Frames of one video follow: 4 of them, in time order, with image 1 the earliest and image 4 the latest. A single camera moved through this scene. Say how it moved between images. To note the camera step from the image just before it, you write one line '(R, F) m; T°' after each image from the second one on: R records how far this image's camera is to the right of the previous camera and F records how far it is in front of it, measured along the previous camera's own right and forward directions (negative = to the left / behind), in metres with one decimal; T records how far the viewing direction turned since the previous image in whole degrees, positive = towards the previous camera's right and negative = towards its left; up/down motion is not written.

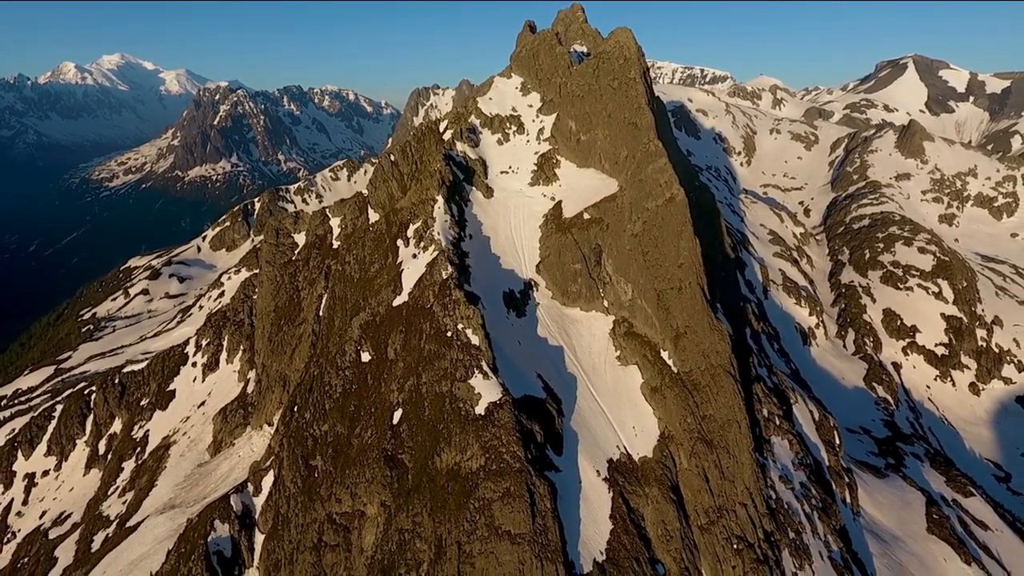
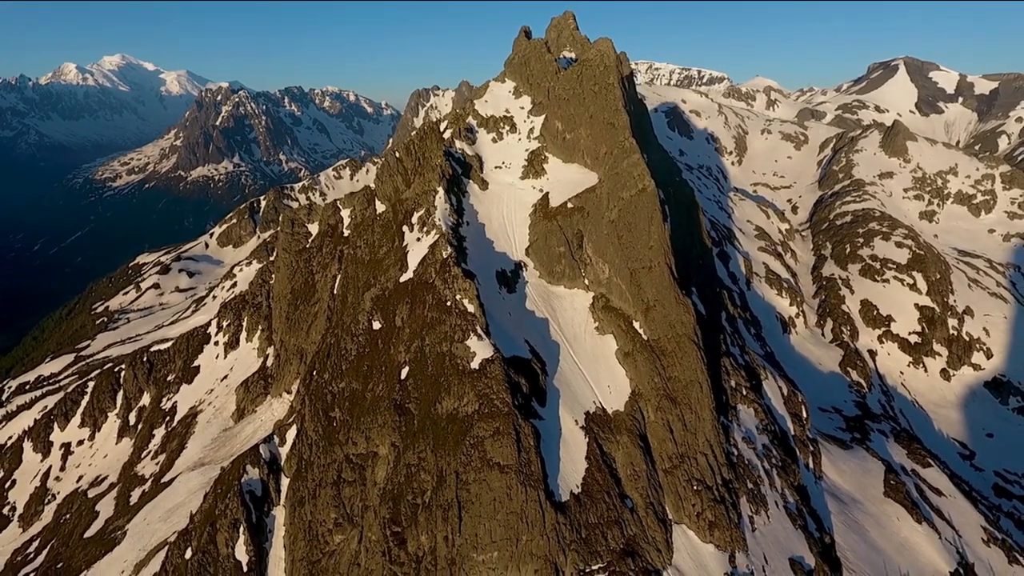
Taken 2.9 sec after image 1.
(+0.9, -7.5) m; 0°
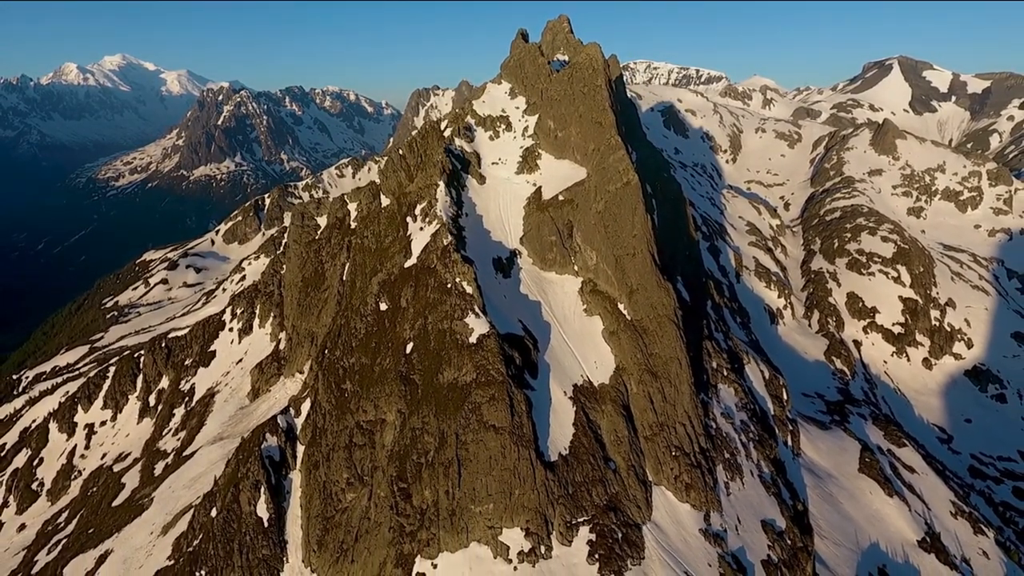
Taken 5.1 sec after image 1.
(+0.6, -5.4) m; 0°
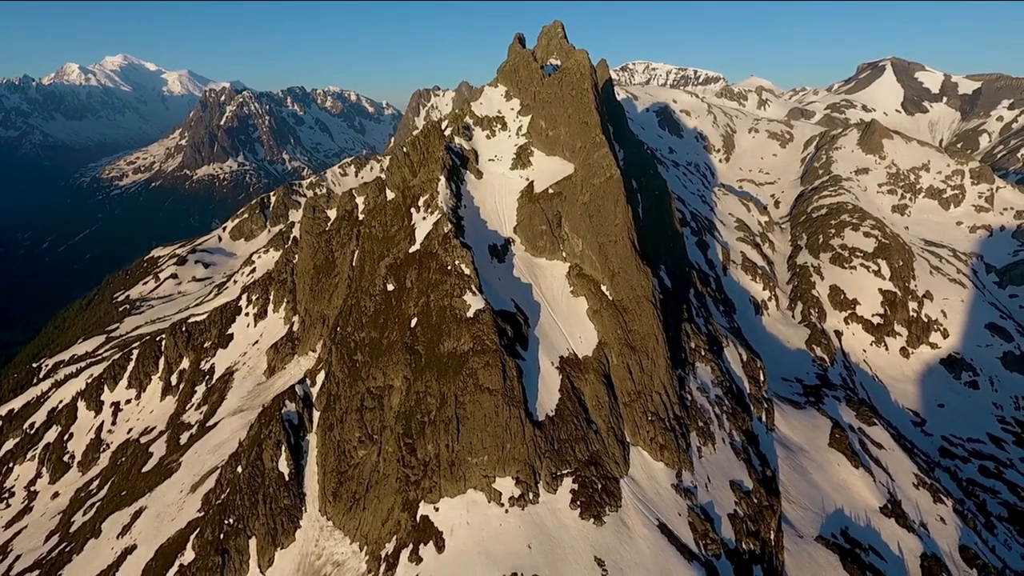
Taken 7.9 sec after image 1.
(+0.8, -7.1) m; 0°
